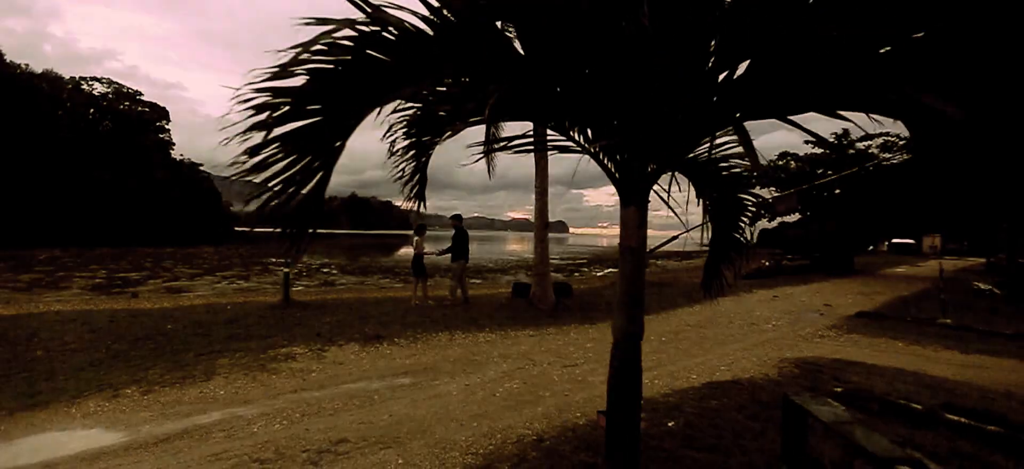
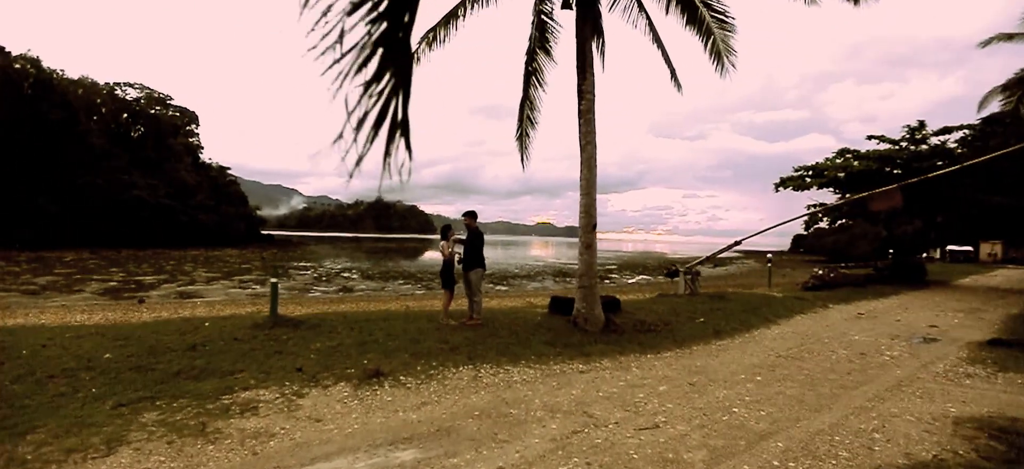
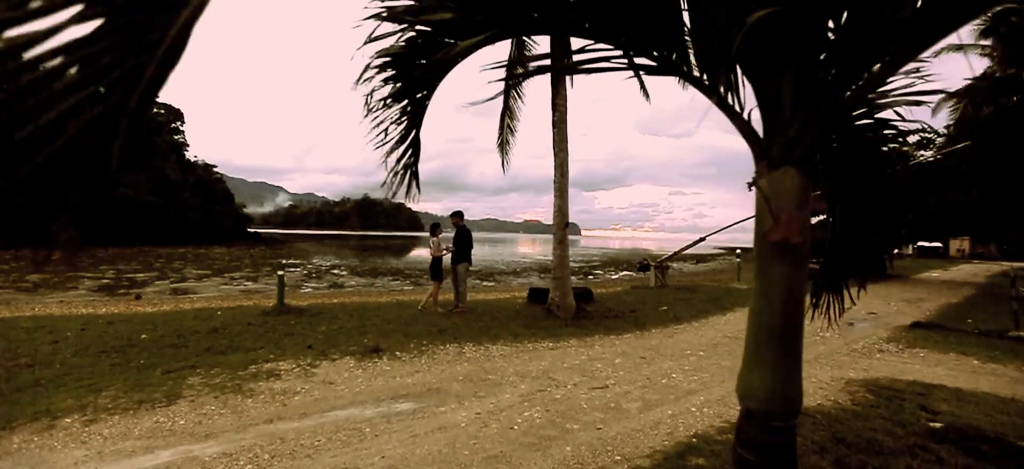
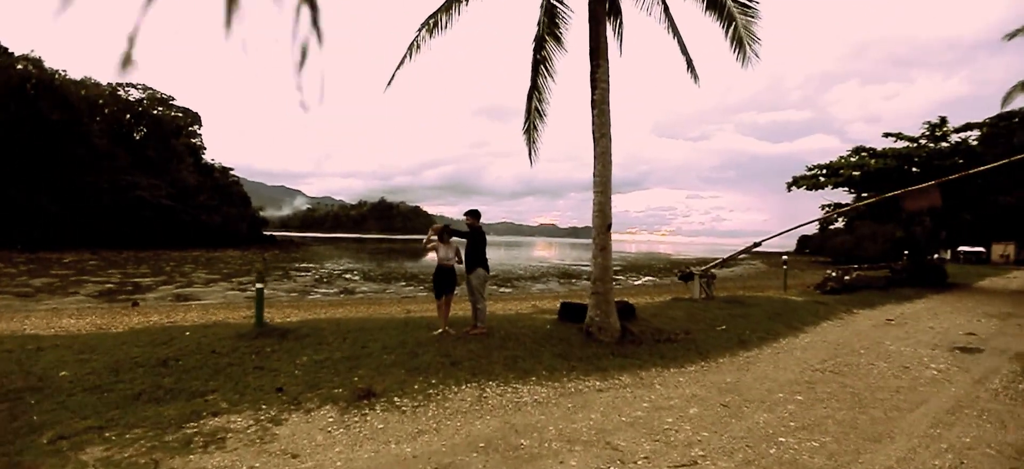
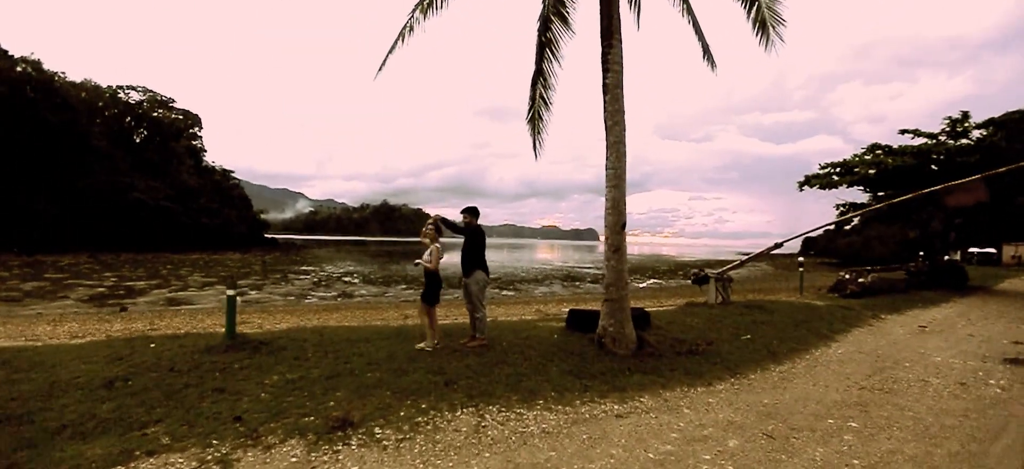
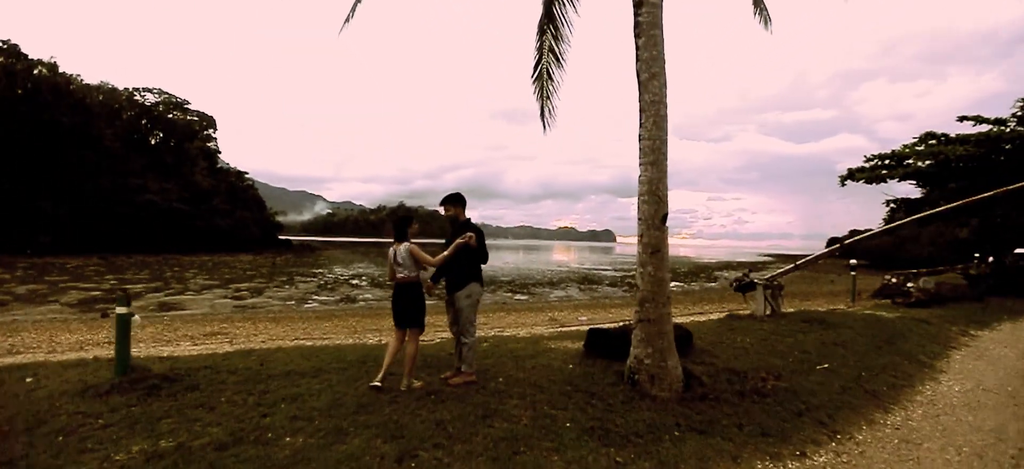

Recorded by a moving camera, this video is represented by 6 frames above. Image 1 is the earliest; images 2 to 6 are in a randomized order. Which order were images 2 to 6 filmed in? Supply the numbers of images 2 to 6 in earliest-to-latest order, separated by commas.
3, 2, 4, 5, 6
